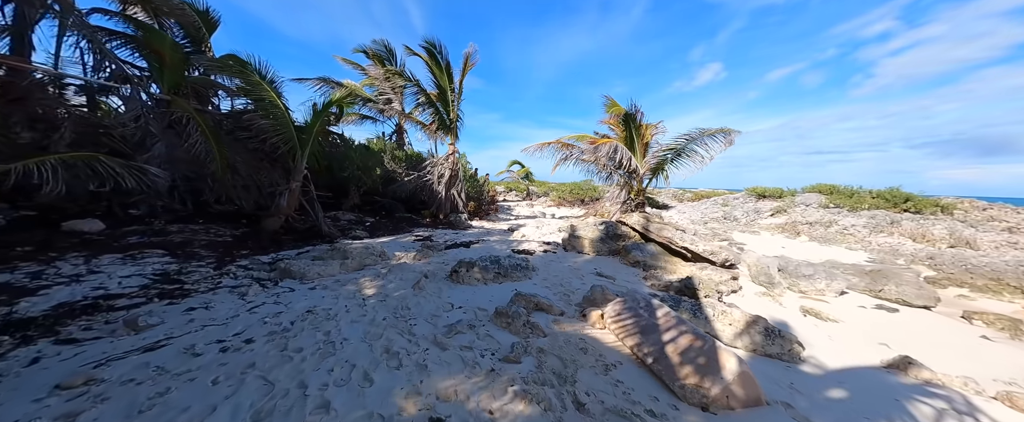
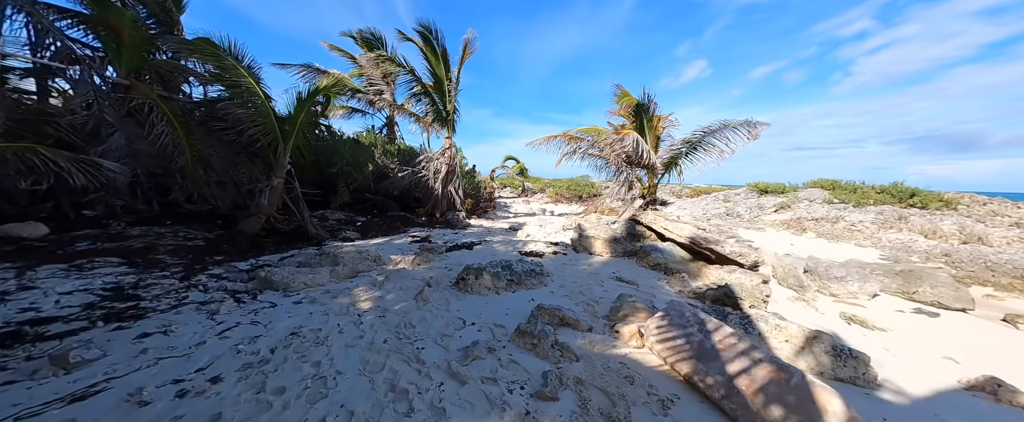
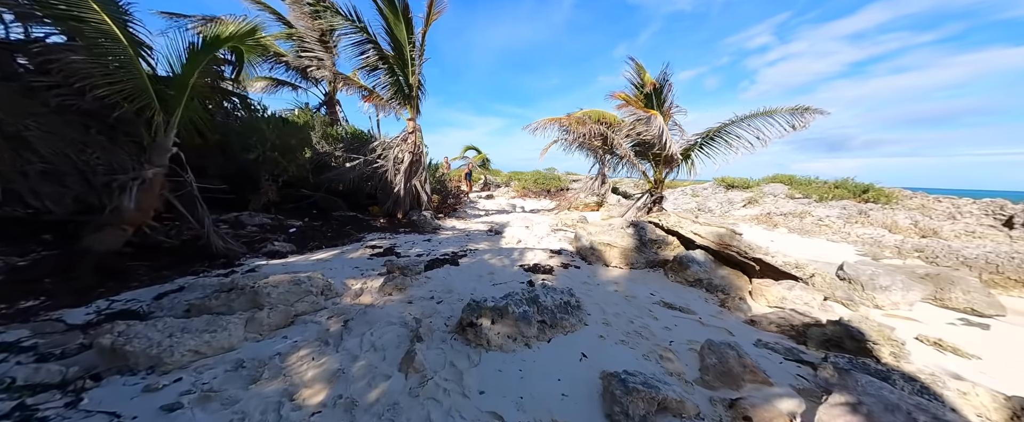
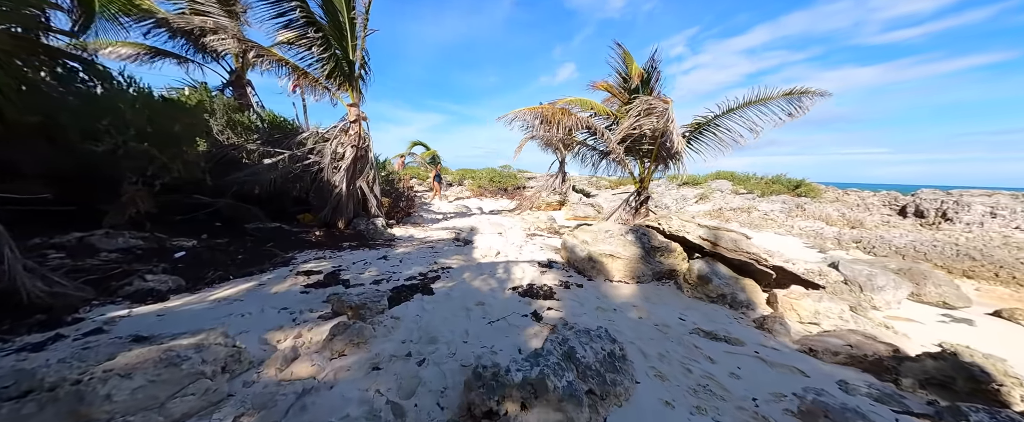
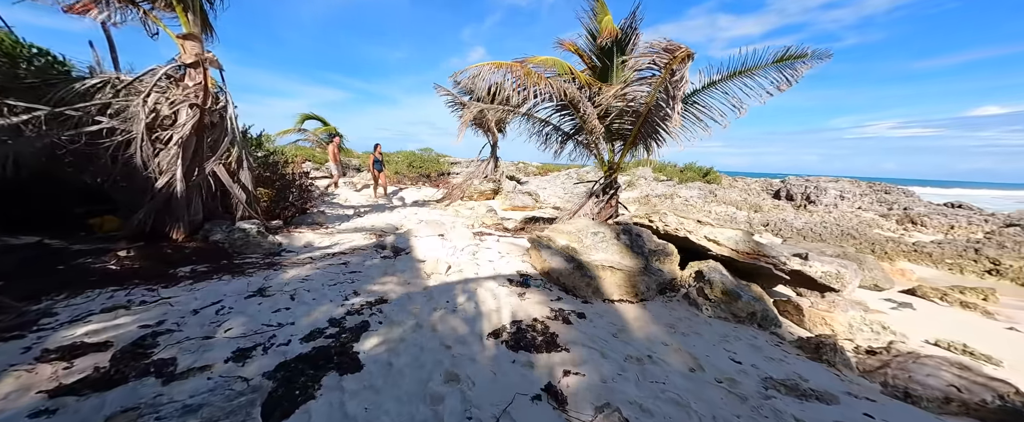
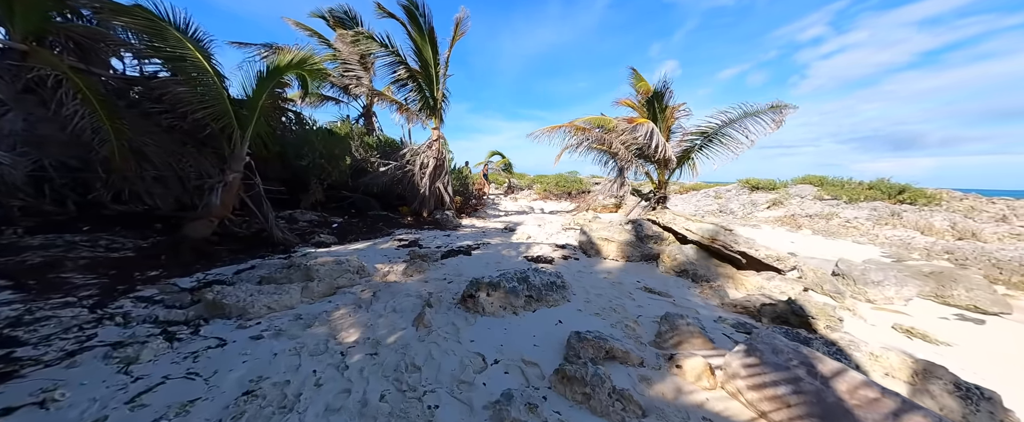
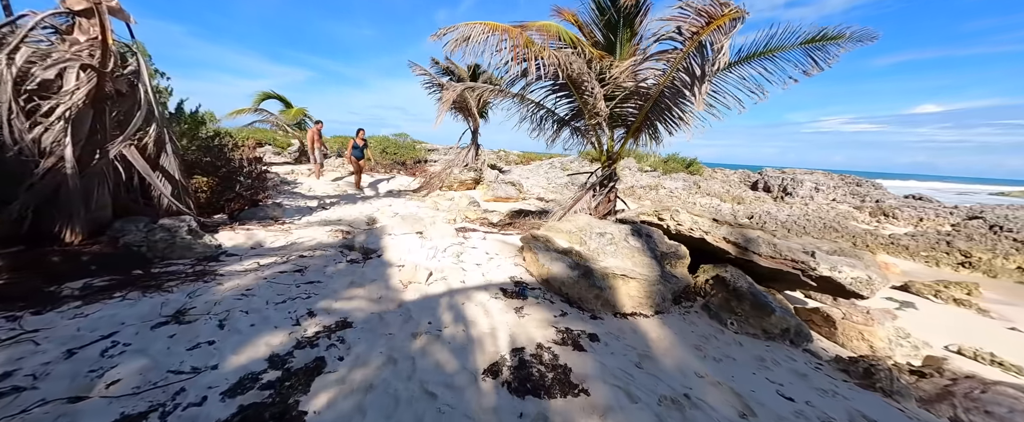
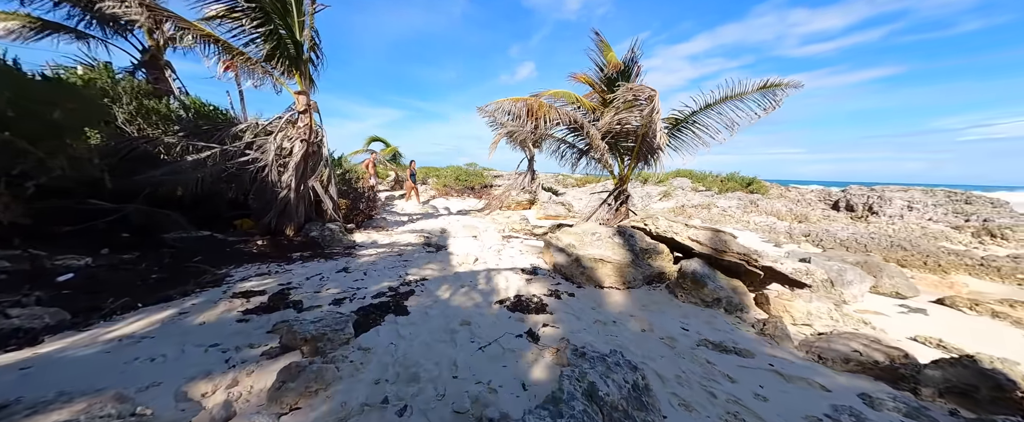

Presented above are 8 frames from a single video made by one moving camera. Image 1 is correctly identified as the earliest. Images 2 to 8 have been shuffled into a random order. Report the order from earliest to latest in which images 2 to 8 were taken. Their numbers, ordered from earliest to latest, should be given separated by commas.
2, 6, 3, 4, 8, 5, 7
